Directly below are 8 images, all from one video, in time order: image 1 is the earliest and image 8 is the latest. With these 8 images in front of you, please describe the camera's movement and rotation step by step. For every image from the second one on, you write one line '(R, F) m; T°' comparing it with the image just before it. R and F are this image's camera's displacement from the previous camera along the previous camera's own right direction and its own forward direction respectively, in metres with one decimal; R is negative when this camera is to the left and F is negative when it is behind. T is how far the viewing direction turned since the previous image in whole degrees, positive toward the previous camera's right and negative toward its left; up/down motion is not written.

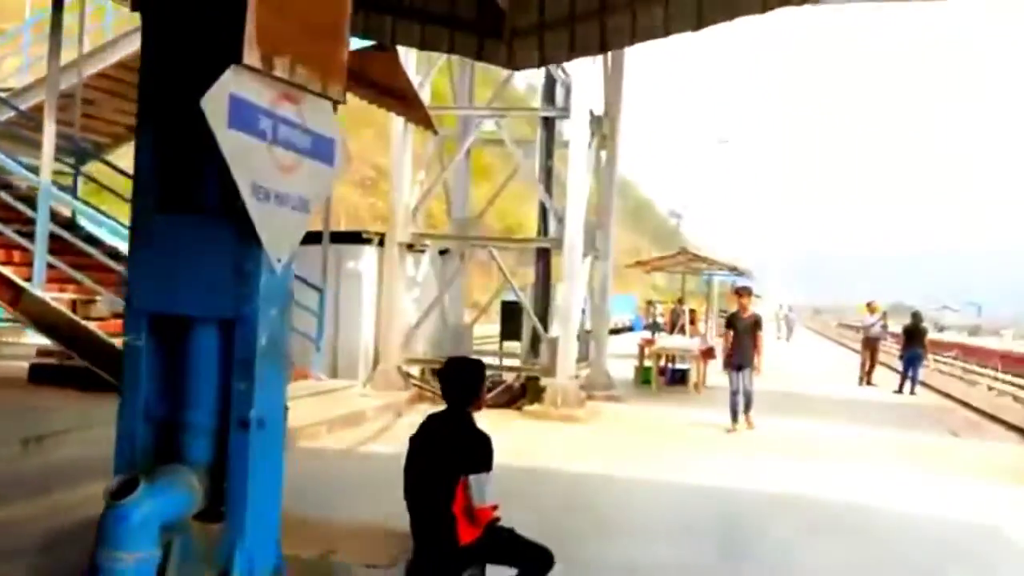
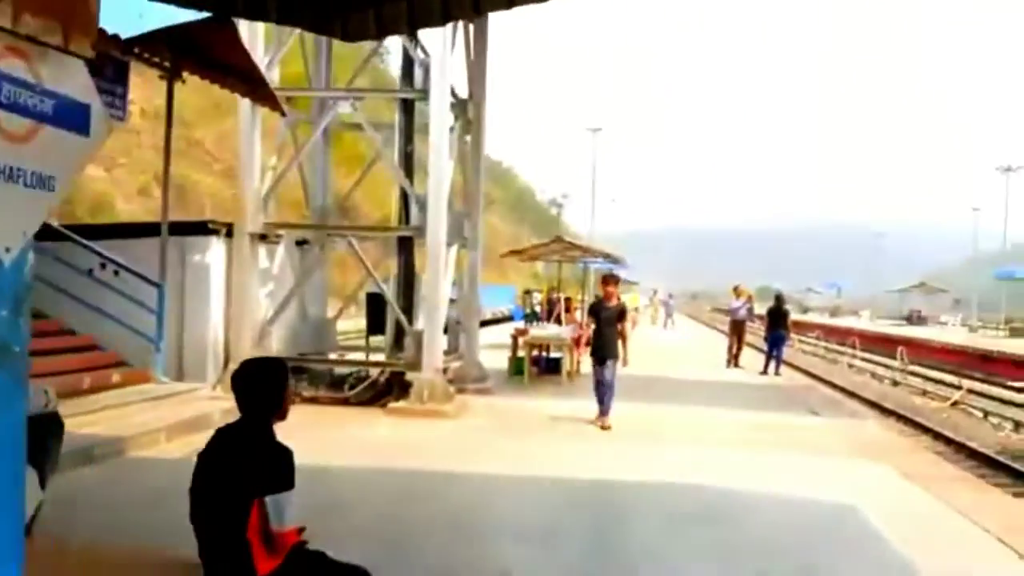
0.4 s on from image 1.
(+0.2, +0.7) m; +6°
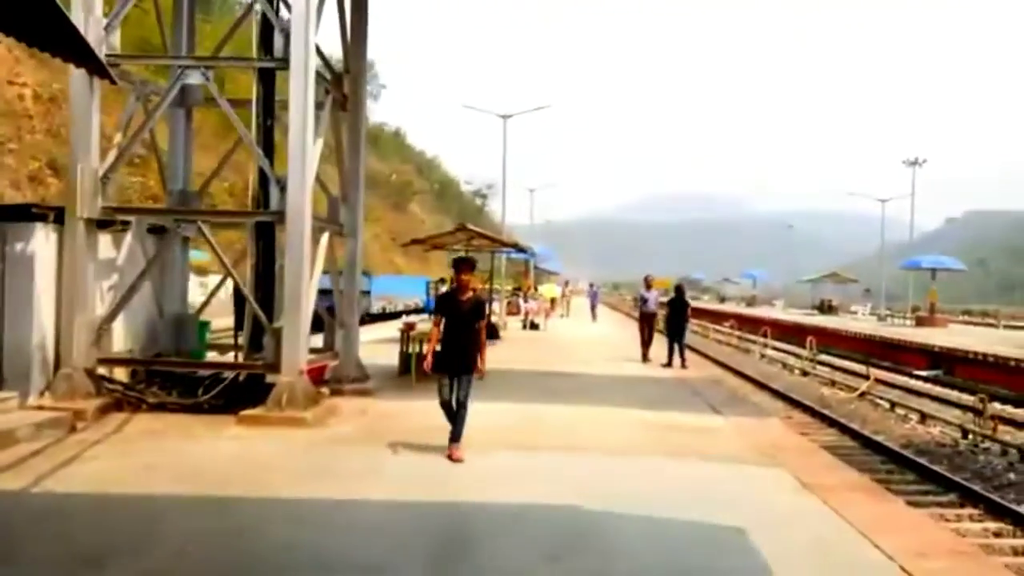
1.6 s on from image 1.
(+0.5, +1.2) m; +4°
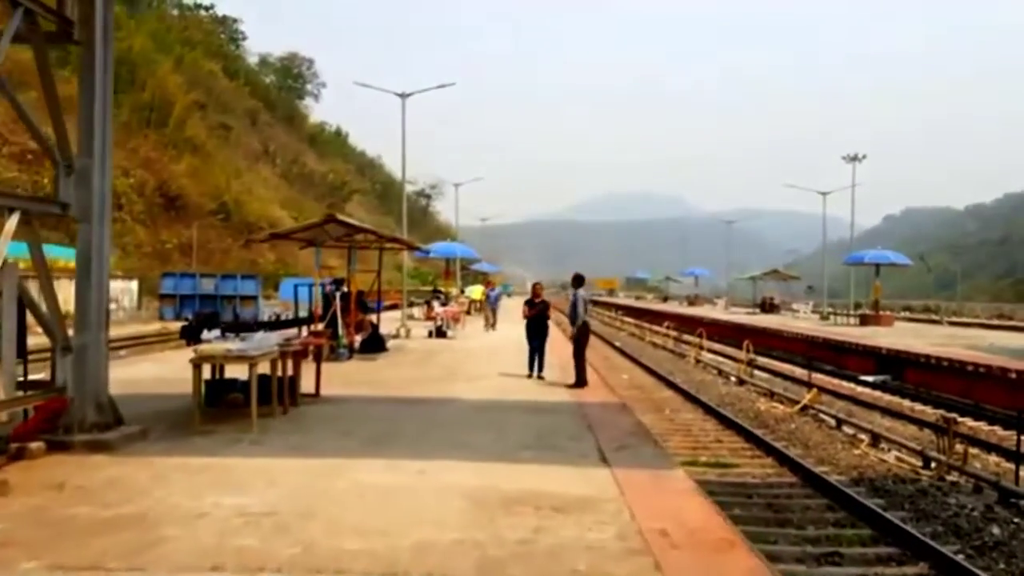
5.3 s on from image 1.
(+1.3, +4.2) m; +3°
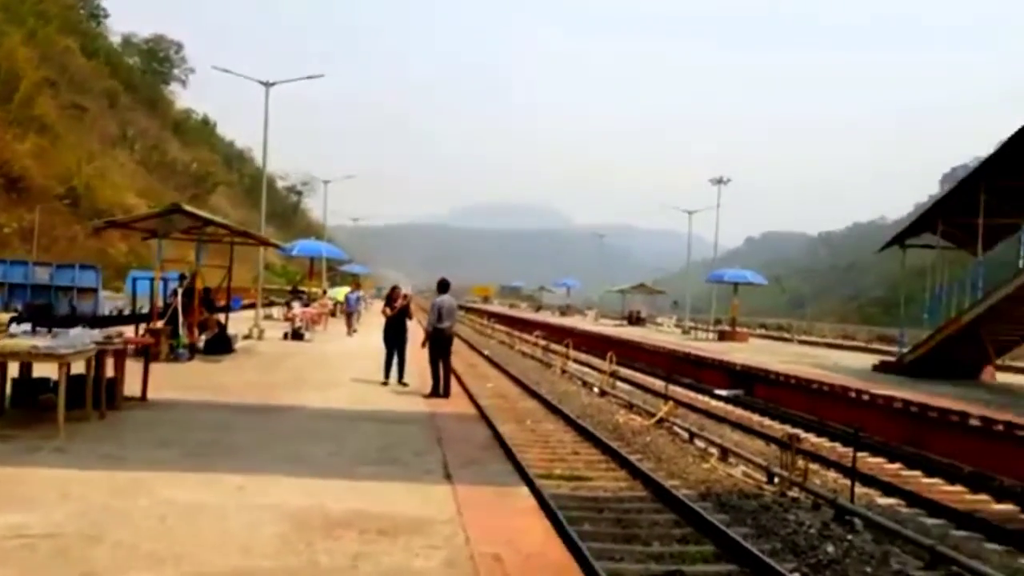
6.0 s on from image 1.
(+0.3, +0.6) m; +6°
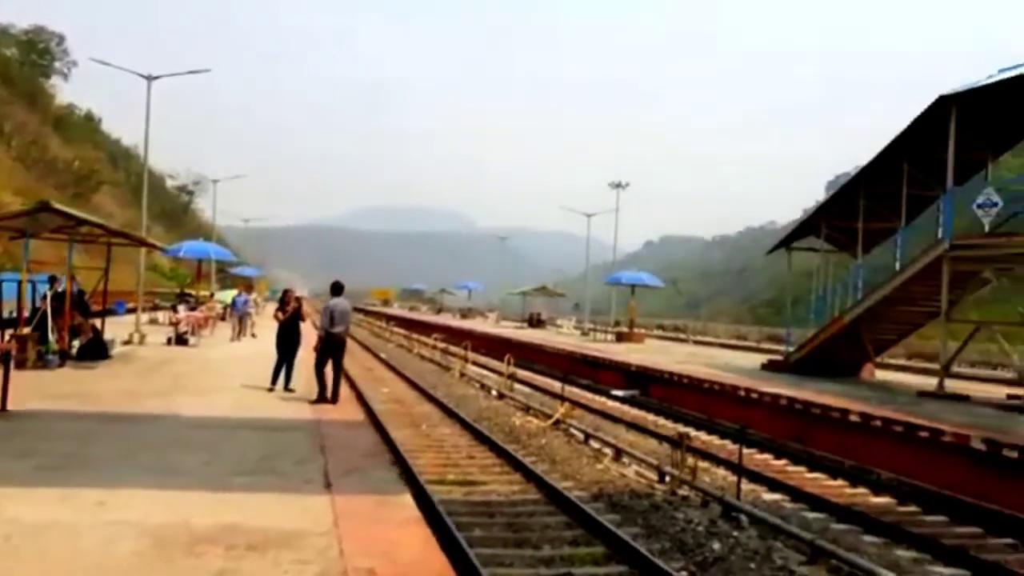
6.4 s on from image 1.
(+0.2, +0.3) m; +5°
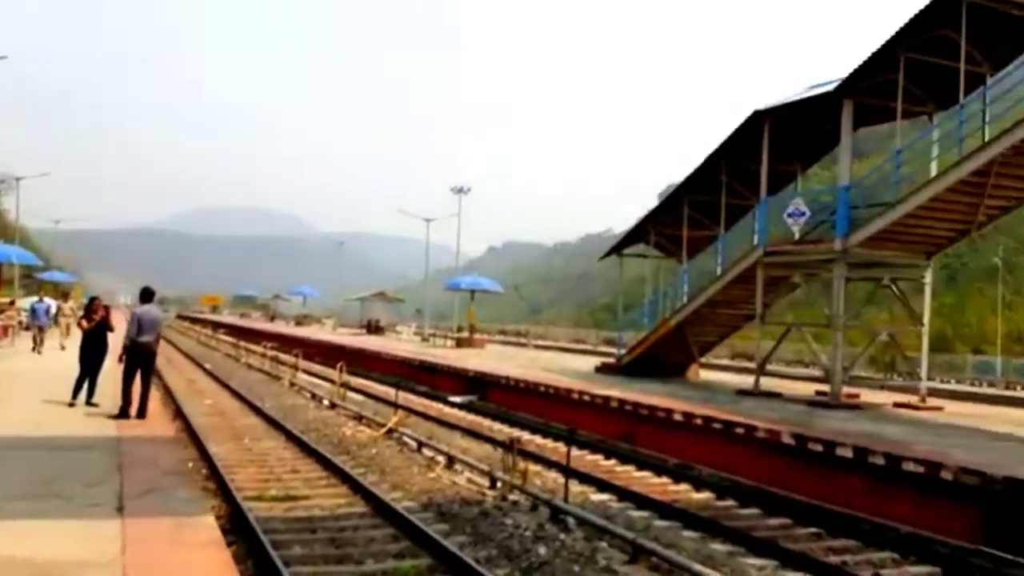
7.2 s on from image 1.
(+0.3, +0.3) m; +8°
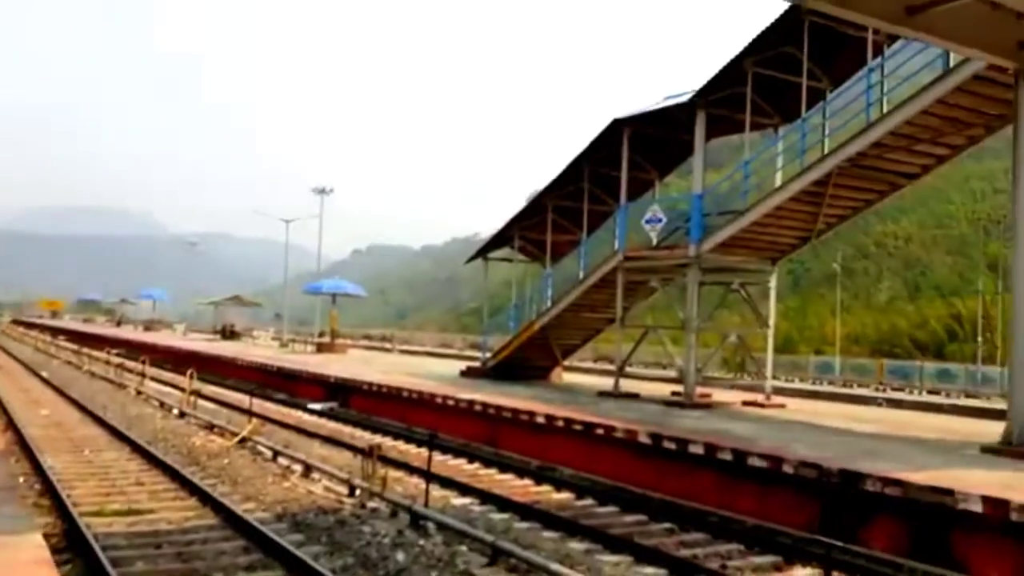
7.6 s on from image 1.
(+0.1, +0.2) m; +7°
